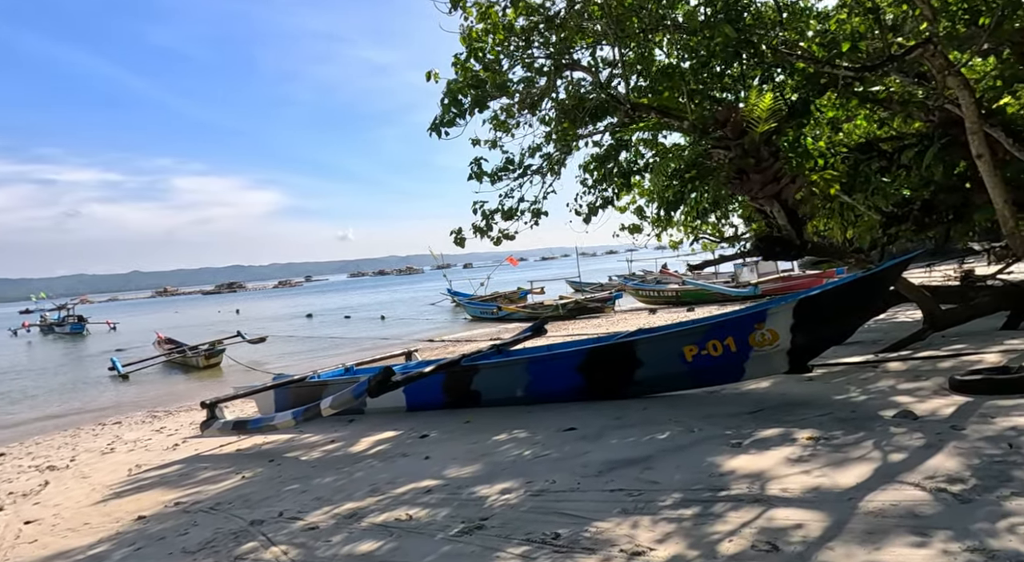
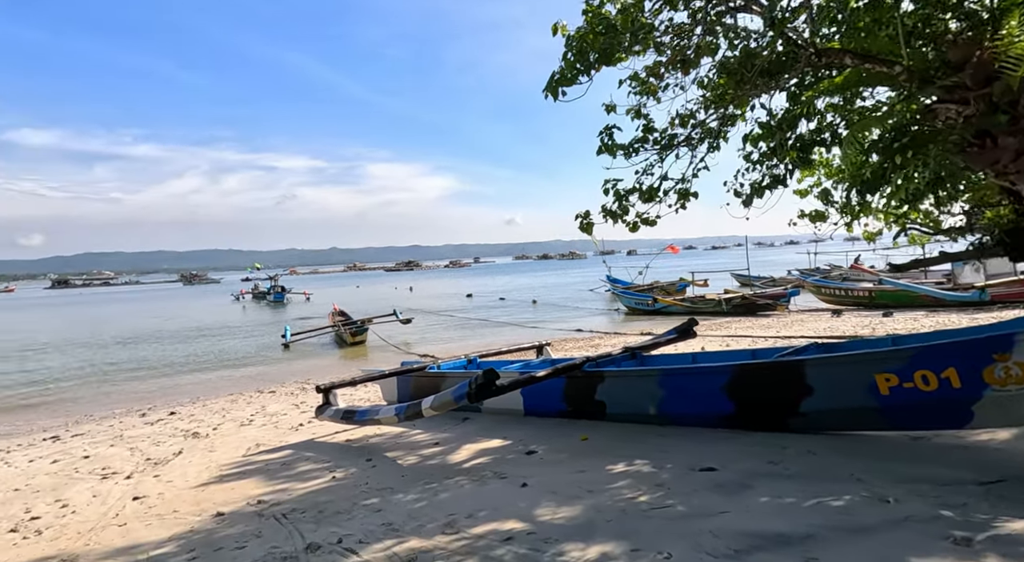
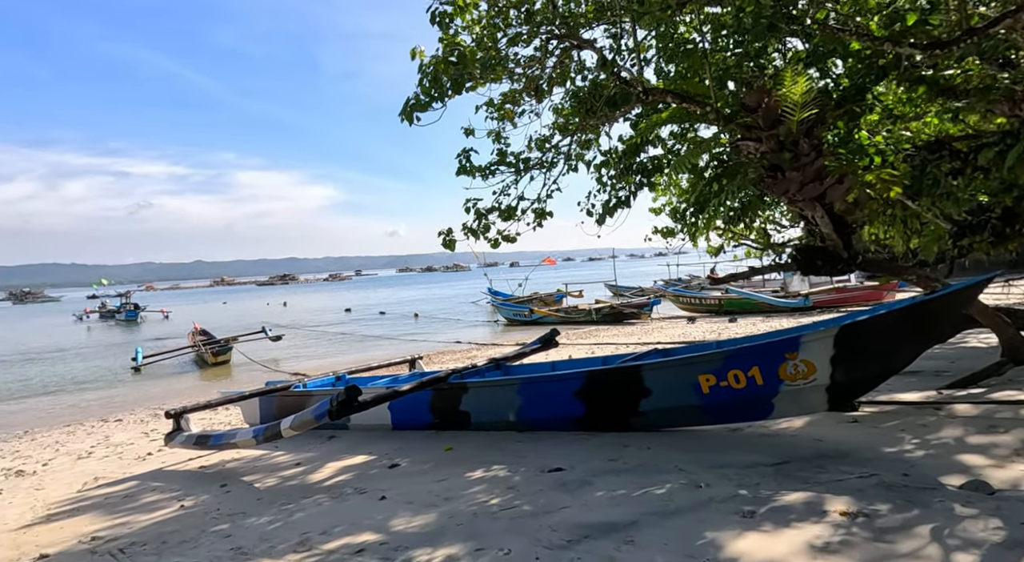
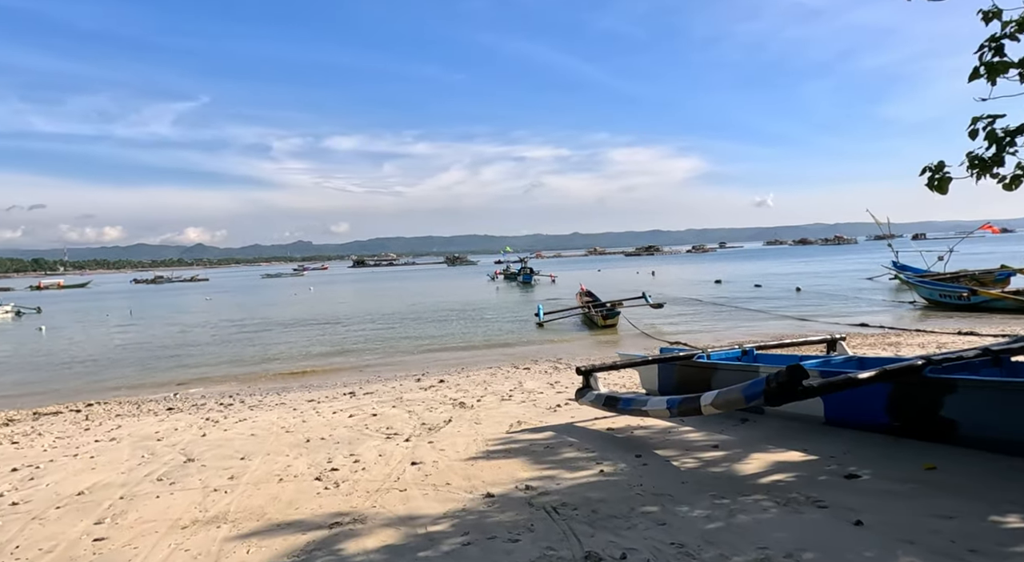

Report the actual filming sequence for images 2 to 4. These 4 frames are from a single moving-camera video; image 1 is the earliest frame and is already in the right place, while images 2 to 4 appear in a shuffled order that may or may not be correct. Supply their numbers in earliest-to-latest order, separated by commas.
3, 2, 4
